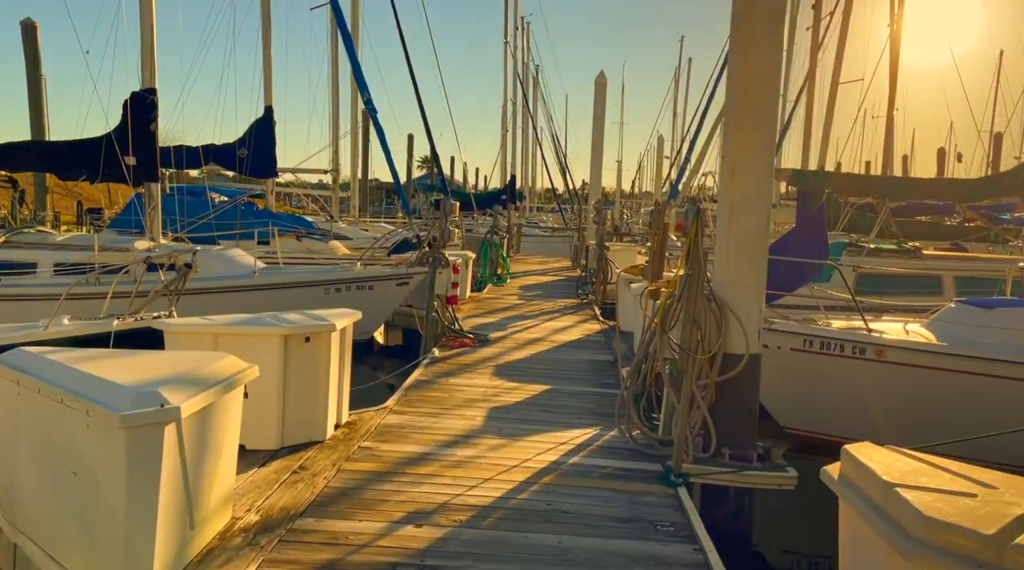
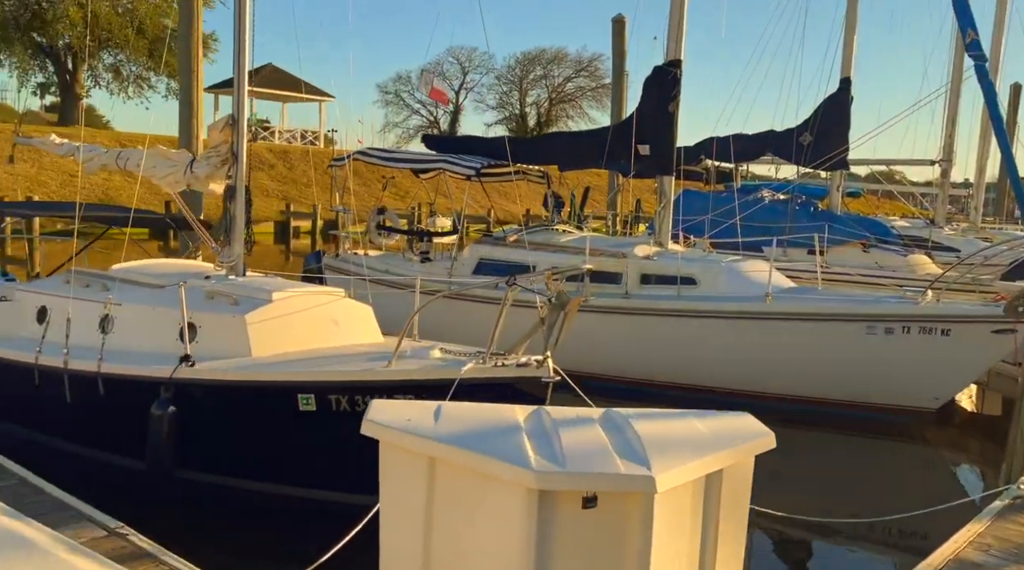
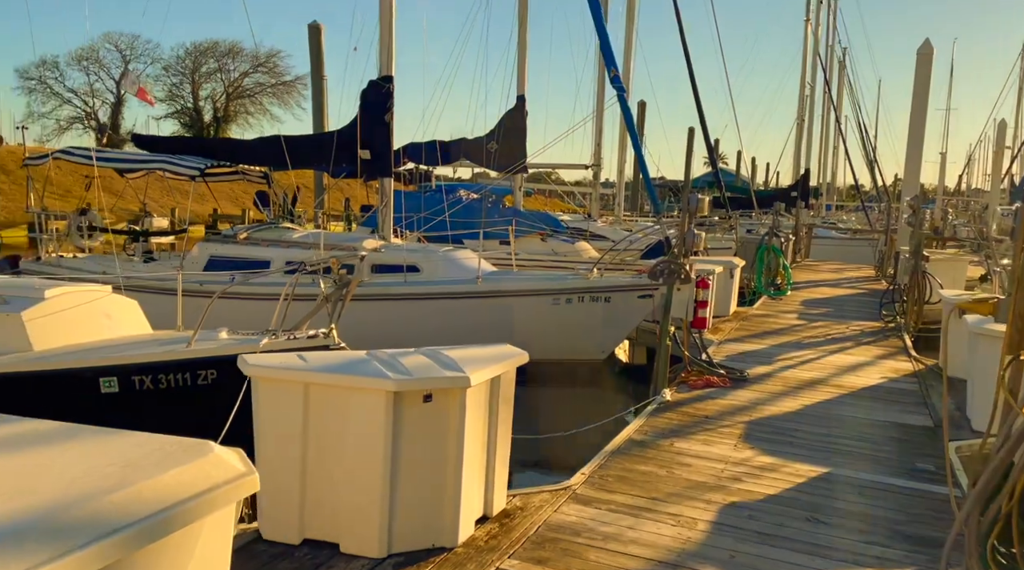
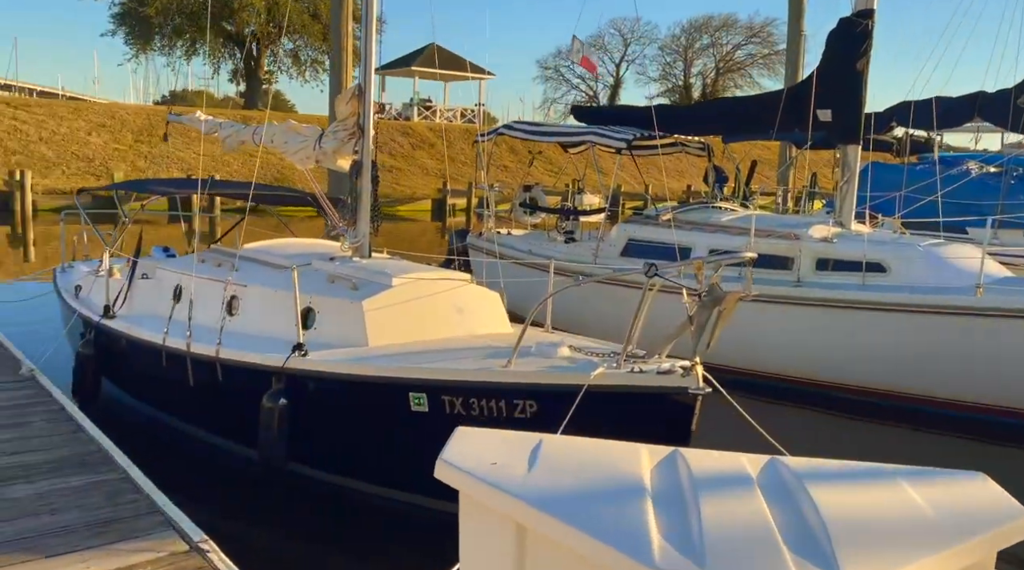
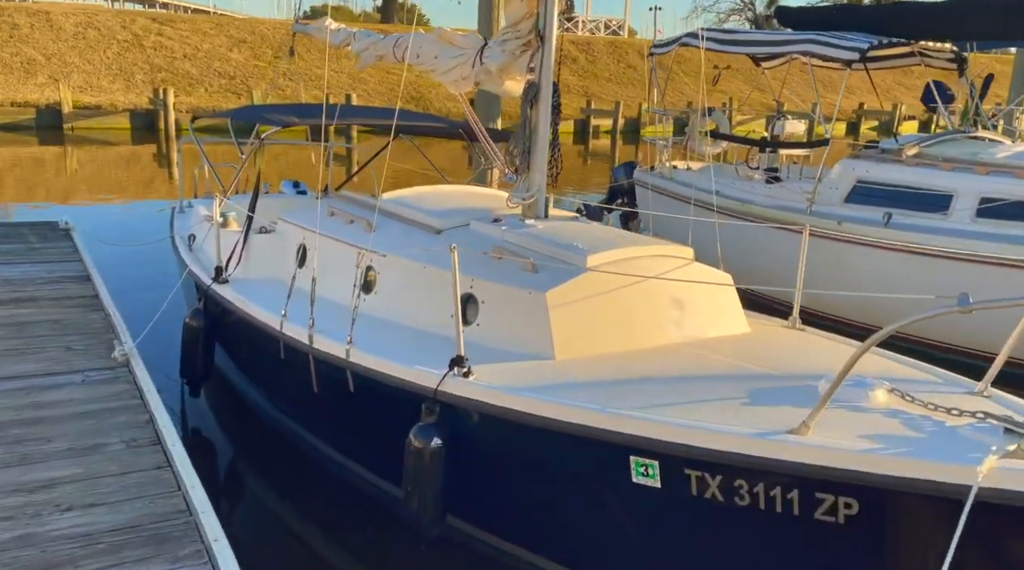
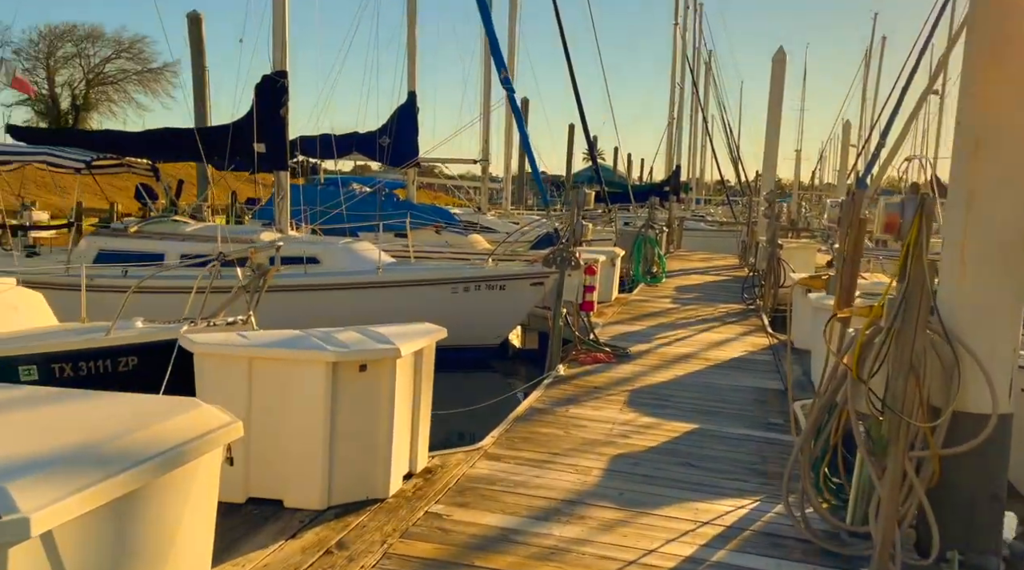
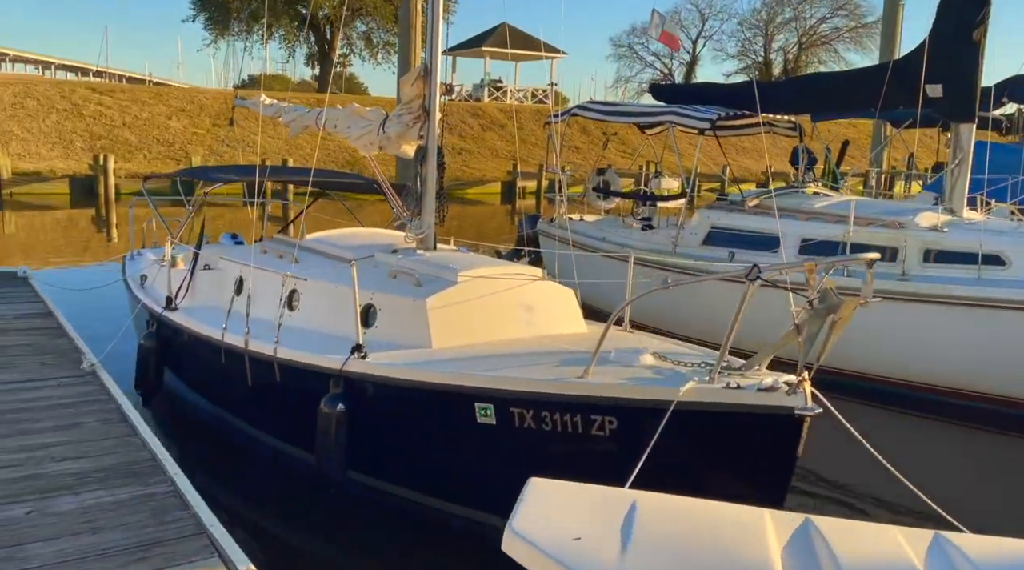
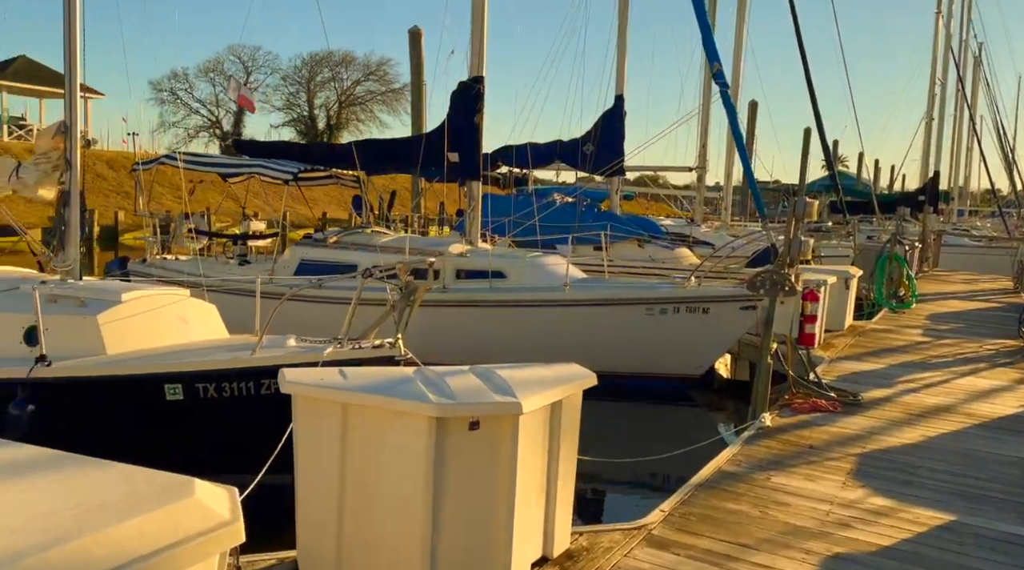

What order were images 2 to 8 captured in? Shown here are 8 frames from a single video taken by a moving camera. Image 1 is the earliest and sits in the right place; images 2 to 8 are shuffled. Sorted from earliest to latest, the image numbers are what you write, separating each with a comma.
6, 3, 8, 2, 4, 7, 5
